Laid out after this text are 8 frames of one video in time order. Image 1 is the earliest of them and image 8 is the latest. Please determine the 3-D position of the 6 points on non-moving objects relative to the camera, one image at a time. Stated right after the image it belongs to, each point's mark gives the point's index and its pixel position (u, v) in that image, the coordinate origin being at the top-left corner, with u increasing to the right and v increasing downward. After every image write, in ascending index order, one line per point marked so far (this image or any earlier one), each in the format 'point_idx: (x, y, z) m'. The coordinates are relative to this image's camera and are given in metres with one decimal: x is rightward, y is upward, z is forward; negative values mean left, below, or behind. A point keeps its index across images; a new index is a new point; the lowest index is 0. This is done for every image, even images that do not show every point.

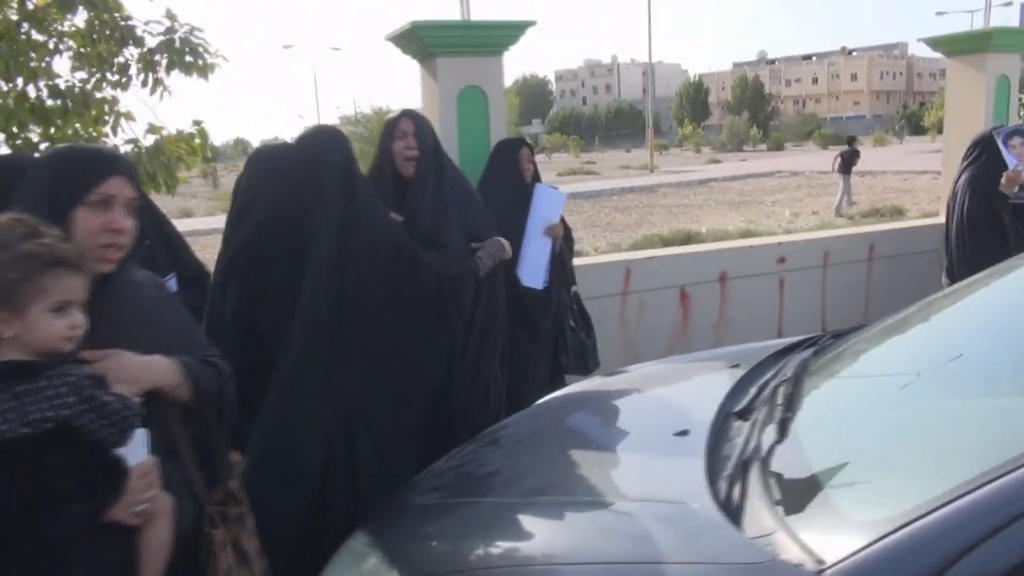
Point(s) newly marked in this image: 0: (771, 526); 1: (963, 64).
0: (+0.3, -0.3, +1.1) m
1: (+2.0, +1.0, +4.3) m
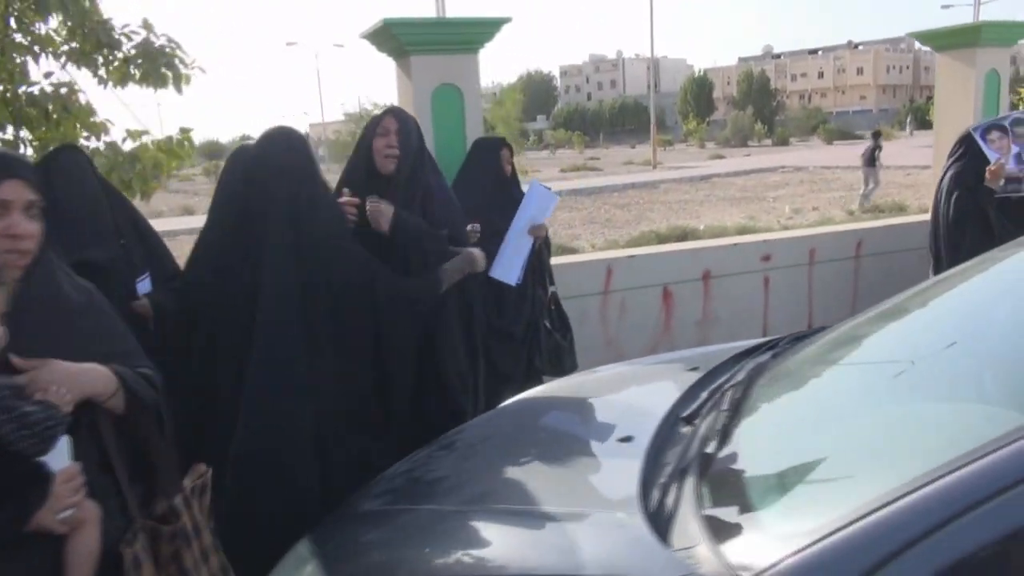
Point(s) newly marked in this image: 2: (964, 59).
0: (+0.2, -0.3, +1.0) m
1: (+1.9, +1.0, +4.2) m
2: (+1.9, +1.0, +4.2) m
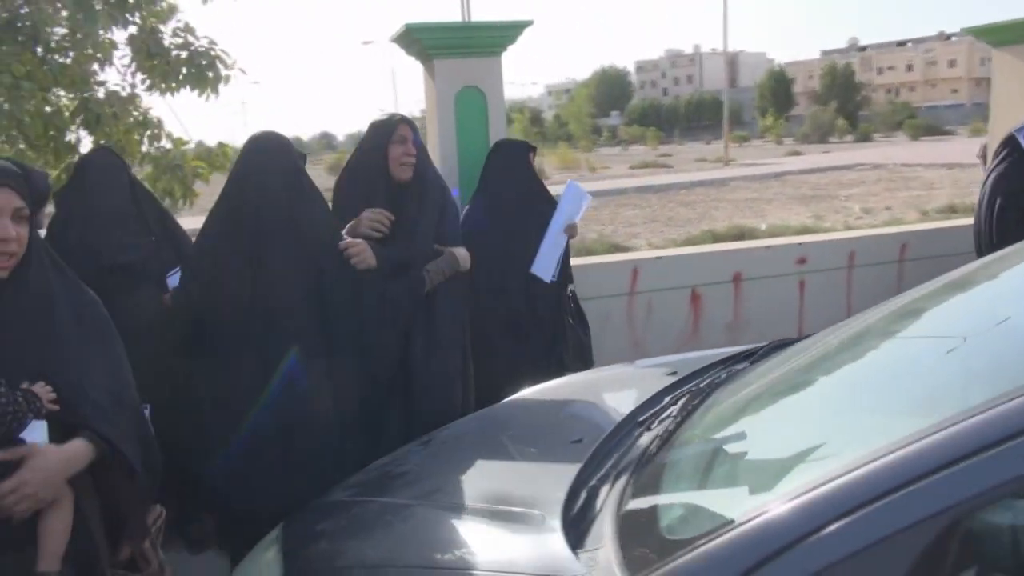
0: (+0.1, -0.3, +1.1) m
1: (+2.1, +1.0, +4.1) m
2: (+2.2, +1.0, +4.0) m
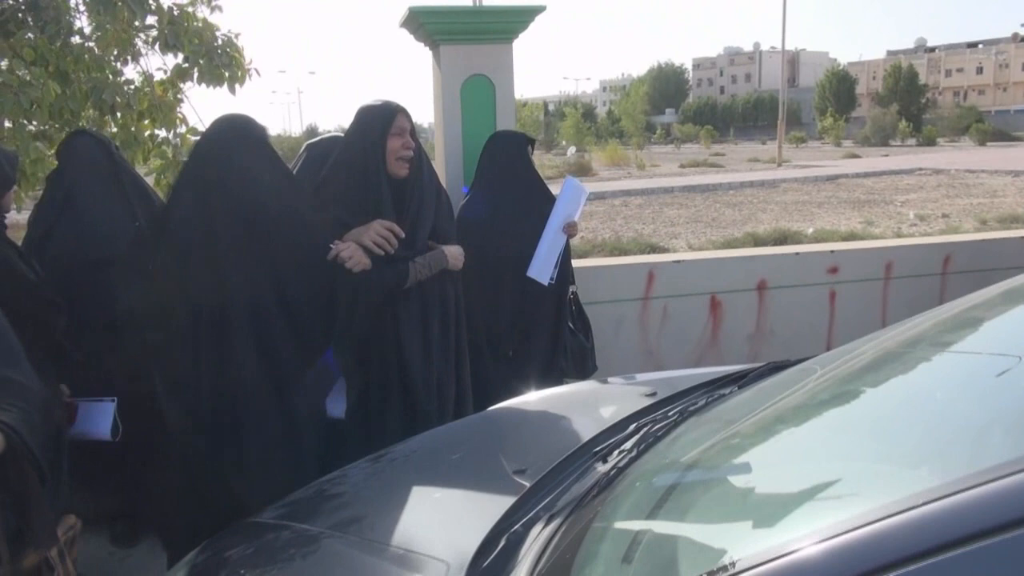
0: (0.0, -0.3, +1.0) m
1: (+2.3, +0.9, +3.8) m
2: (+2.3, +0.9, +3.8) m
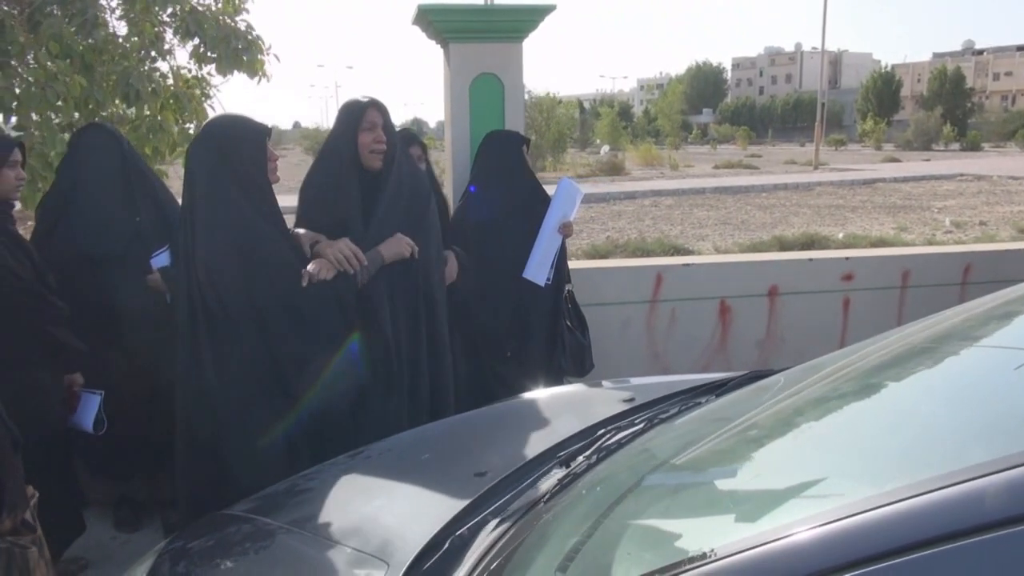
0: (0.0, -0.3, +1.0) m
1: (+2.4, +0.9, +3.7) m
2: (+2.4, +0.9, +3.7) m
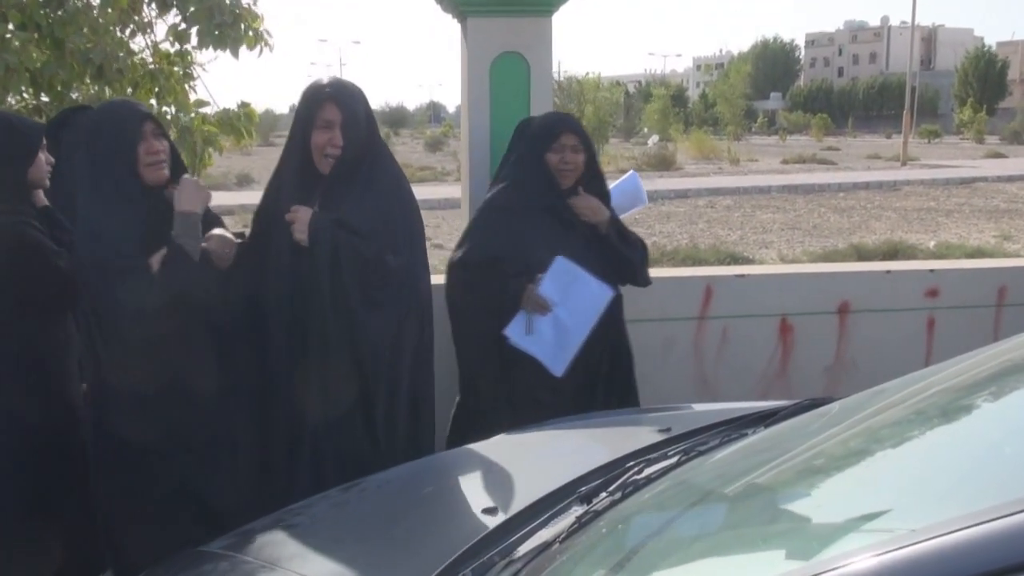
0: (-0.3, -0.5, 0.0) m
1: (+2.3, +0.7, +2.5) m
2: (+2.3, +0.6, +2.5) m
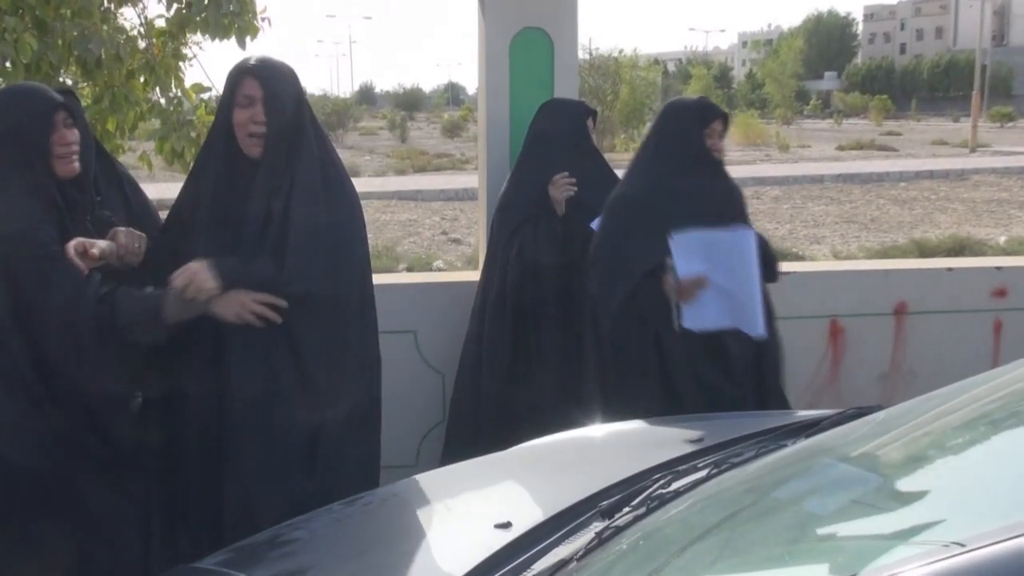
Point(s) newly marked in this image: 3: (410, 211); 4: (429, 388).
0: (-0.5, -0.6, -0.5) m
1: (+2.3, +0.6, +1.9) m
2: (+2.3, +0.5, +1.8) m
3: (-1.8, +1.3, +17.0) m
4: (-0.5, -0.5, +5.3) m
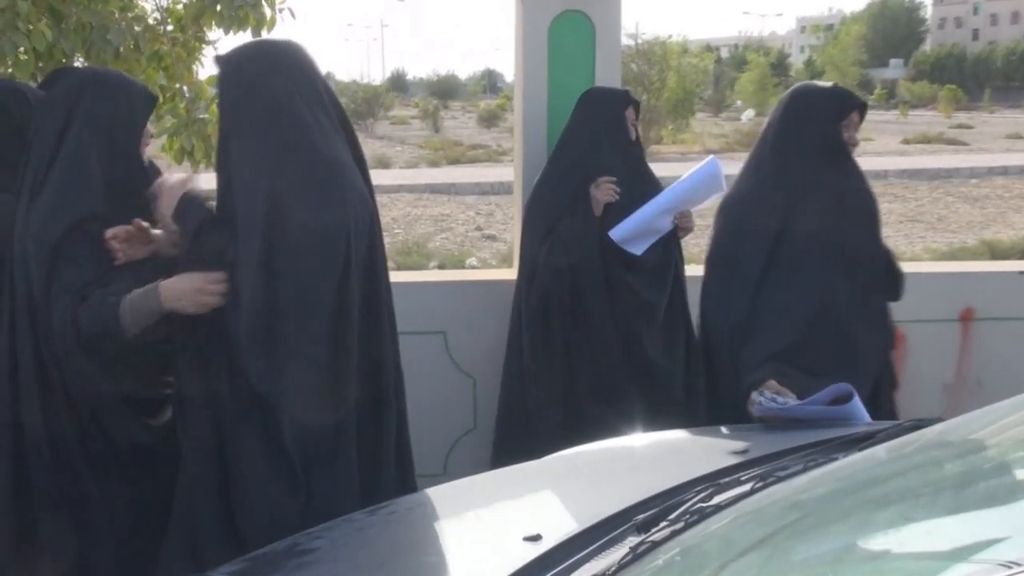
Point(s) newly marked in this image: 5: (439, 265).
0: (-0.6, -0.7, -0.8) m
1: (+2.3, +0.5, +1.4) m
2: (+2.3, +0.5, +1.4) m
3: (-1.0, +1.5, +16.7) m
4: (-0.3, -0.5, +5.0) m
5: (-0.8, +0.3, +11.2) m
